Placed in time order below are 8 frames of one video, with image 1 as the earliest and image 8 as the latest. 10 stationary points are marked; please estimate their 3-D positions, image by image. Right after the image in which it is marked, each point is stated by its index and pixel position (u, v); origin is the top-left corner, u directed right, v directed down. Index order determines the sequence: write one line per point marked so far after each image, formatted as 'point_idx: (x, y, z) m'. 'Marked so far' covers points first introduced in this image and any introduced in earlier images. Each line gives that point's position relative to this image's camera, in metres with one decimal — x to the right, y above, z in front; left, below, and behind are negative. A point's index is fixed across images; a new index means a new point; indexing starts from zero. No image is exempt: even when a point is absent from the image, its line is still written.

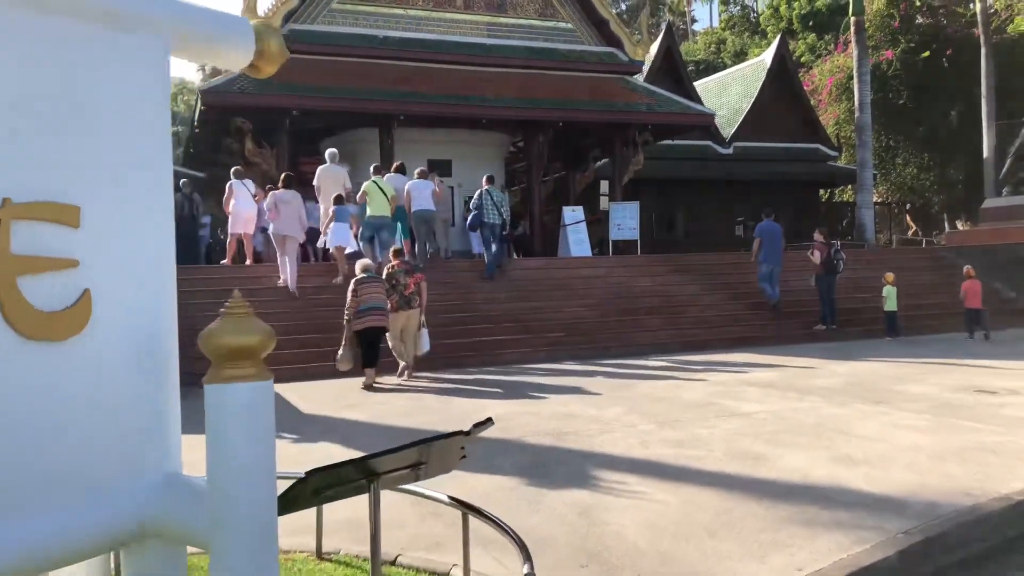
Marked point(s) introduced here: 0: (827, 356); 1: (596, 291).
0: (+3.5, -0.8, +9.1) m
1: (+1.1, 0.0, +10.7) m
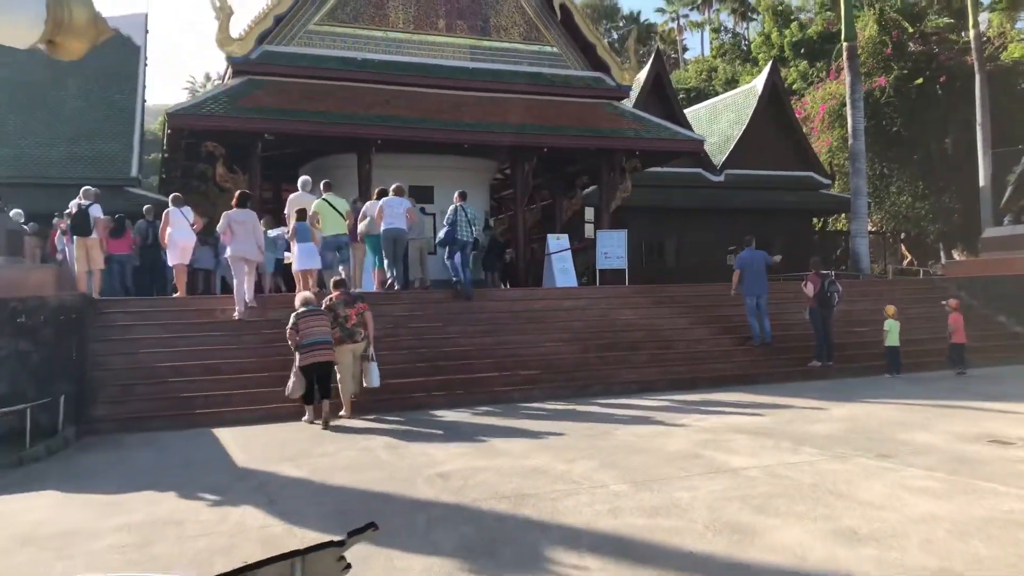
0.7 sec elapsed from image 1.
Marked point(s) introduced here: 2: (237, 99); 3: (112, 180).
0: (+3.2, -1.1, +8.5) m
1: (+0.8, -0.5, +10.1) m
2: (-4.4, +3.0, +13.2) m
3: (-8.0, +2.2, +16.4) m
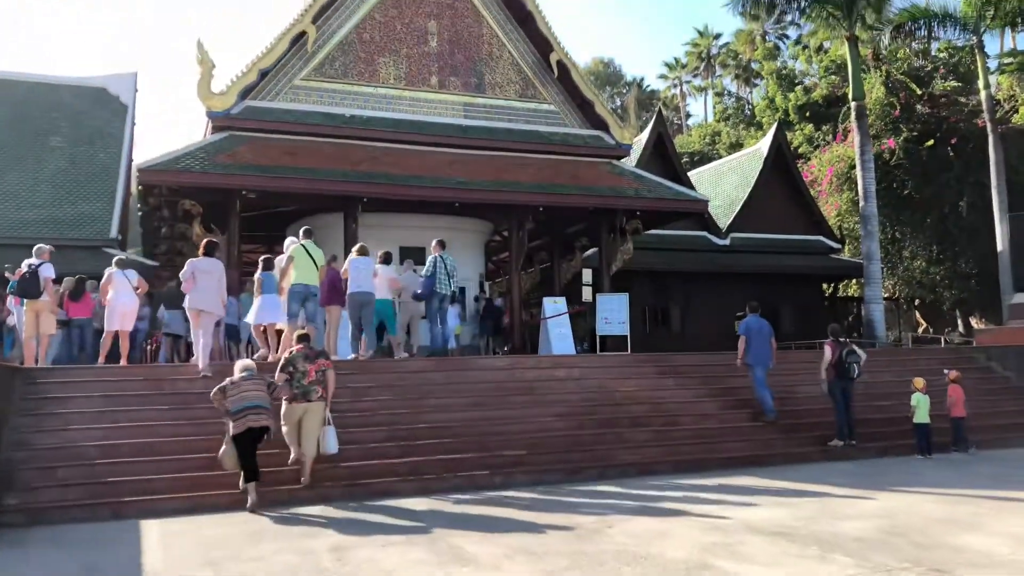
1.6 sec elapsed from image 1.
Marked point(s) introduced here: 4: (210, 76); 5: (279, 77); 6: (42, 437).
0: (+3.1, -1.8, +7.4) m
1: (+0.6, -1.2, +9.1) m
2: (-4.5, +2.0, +12.5) m
3: (-8.0, +0.9, +15.7) m
4: (-4.7, +3.3, +12.9) m
5: (-3.8, +3.5, +13.6) m
6: (-3.9, -1.2, +6.9) m
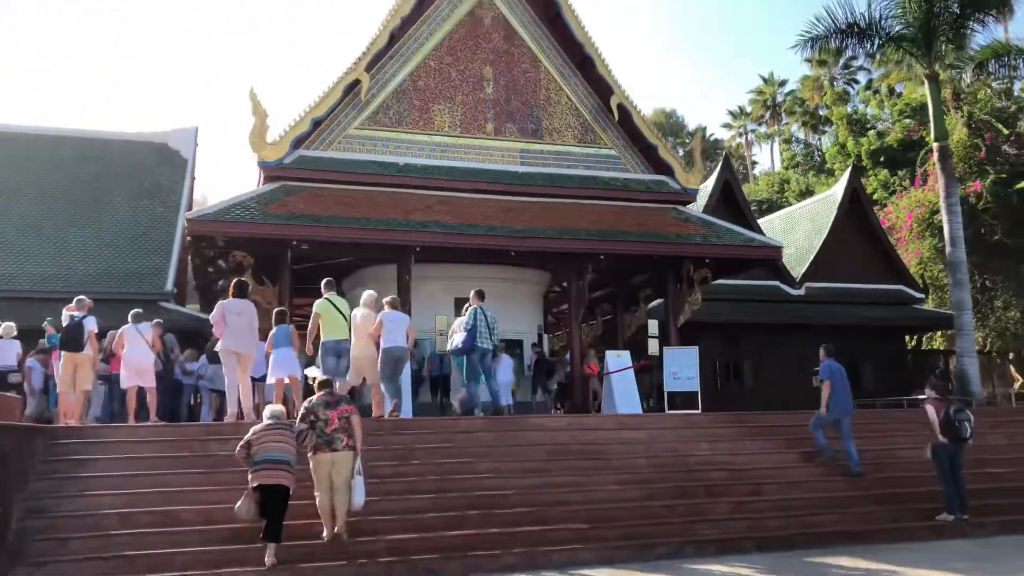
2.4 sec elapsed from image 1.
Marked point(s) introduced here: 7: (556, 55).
0: (+3.5, -2.1, +6.3) m
1: (+1.2, -1.7, +8.2) m
2: (-3.6, +1.2, +12.2) m
3: (-6.9, -0.1, +15.5) m
4: (-3.8, +2.5, +12.7) m
5: (-2.9, +2.6, +13.3) m
6: (-3.5, -1.7, +6.3) m
7: (+0.8, +4.1, +14.6) m
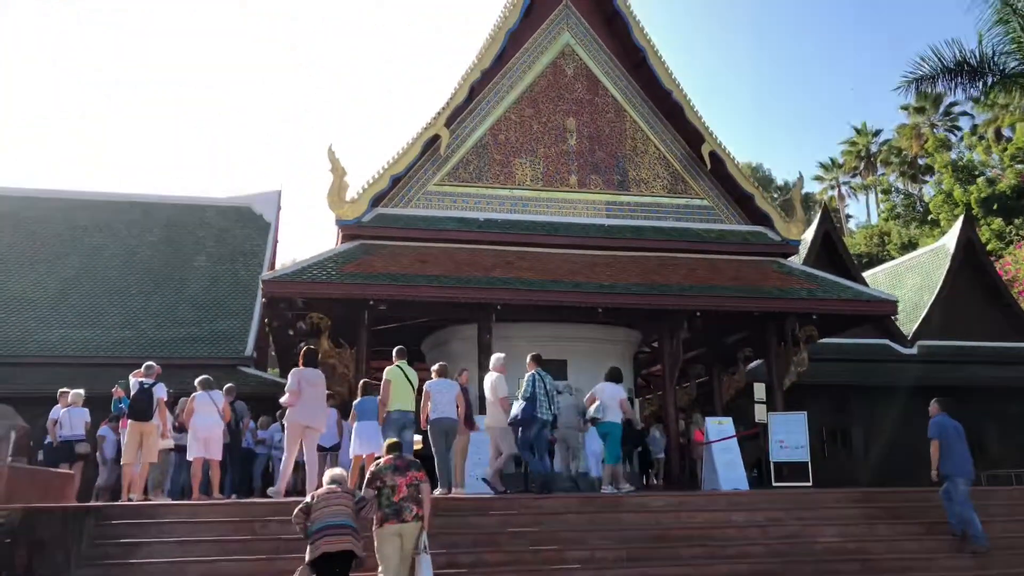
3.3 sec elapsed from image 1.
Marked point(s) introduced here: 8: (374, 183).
0: (+4.2, -2.5, +5.0) m
1: (+2.1, -2.2, +7.1) m
2: (-2.4, +0.3, +11.7) m
3: (-5.3, -1.3, +15.3) m
4: (-2.6, +1.6, +12.4) m
5: (-1.6, +1.6, +12.9) m
6: (-2.8, -2.1, +5.7) m
7: (+2.2, +3.1, +13.9) m
8: (-2.1, +1.6, +12.4) m
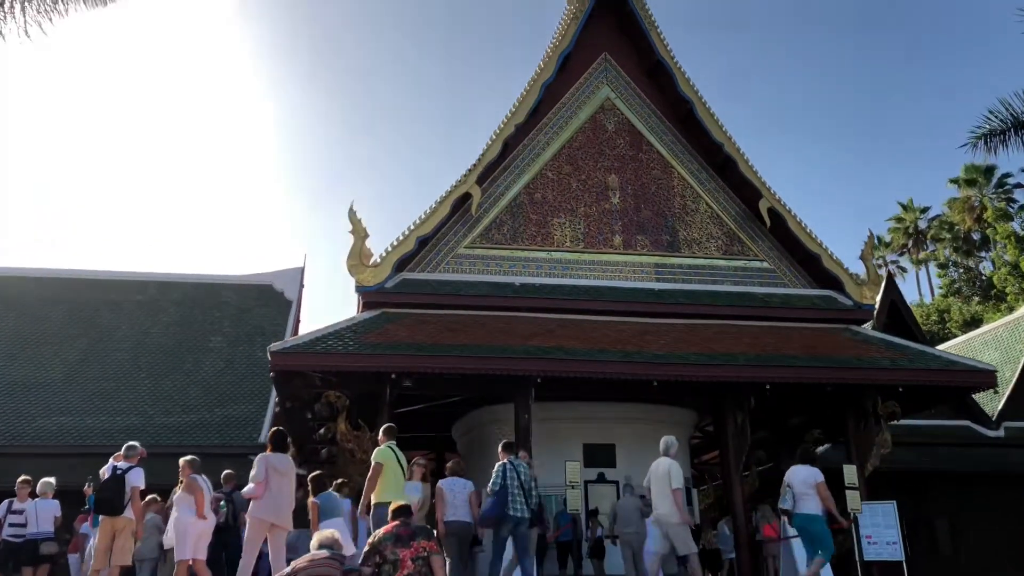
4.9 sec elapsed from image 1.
0: (+4.4, -2.5, +3.2) m
1: (+2.4, -2.5, +5.3) m
2: (-1.9, -0.6, +10.5) m
3: (-4.7, -2.7, +13.9) m
4: (-2.0, +0.6, +11.2) m
5: (-1.0, +0.6, +11.7) m
6: (-2.5, -2.3, +4.2) m
7: (+2.8, +2.0, +12.8) m
8: (-1.5, +0.6, +11.2) m
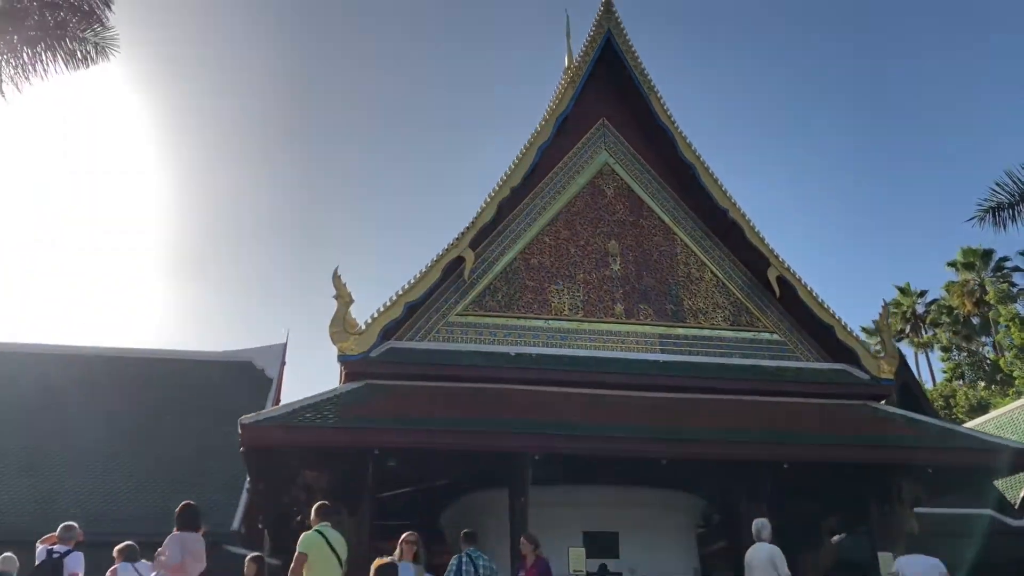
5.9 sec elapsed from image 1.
0: (+4.4, -2.5, +2.2) m
1: (+2.4, -2.8, +4.3) m
2: (-2.0, -1.4, +9.6) m
3: (-4.8, -3.8, +12.8) m
4: (-2.1, -0.3, +10.5) m
5: (-1.1, -0.3, +10.9) m
6: (-2.5, -2.4, +3.2) m
7: (+2.7, +0.9, +12.2) m
8: (-1.6, -0.3, +10.5) m
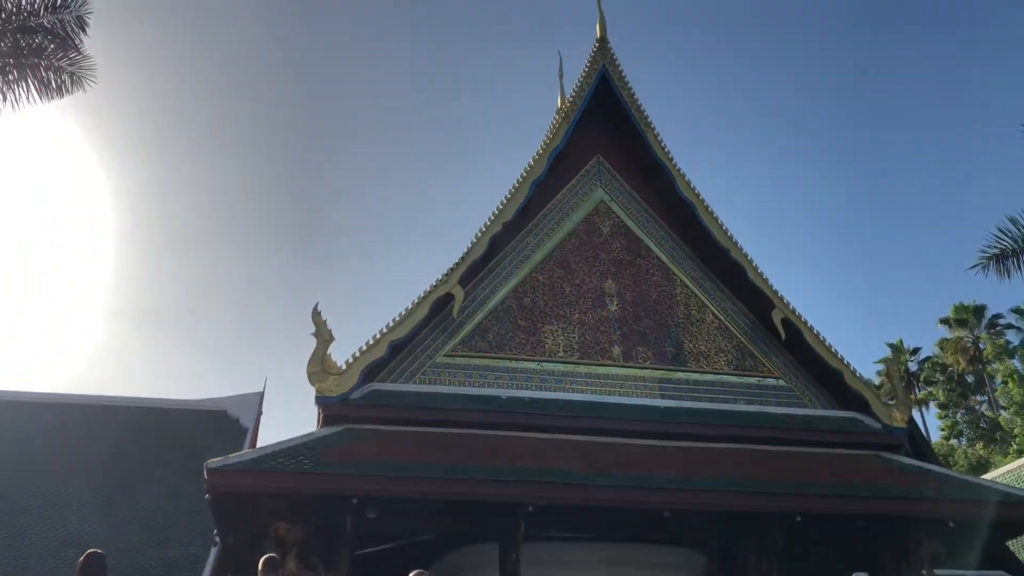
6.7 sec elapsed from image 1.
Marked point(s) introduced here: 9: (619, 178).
0: (+4.5, -2.4, +1.5) m
1: (+2.4, -2.8, +3.5) m
2: (-2.0, -1.7, +8.8) m
3: (-4.9, -4.4, +11.8) m
4: (-2.2, -0.8, +9.8) m
5: (-1.2, -0.8, +10.3) m
6: (-2.5, -2.3, +2.3) m
7: (+2.6, +0.3, +11.7) m
8: (-1.7, -0.7, +9.8) m
9: (+1.6, +1.6, +12.1) m
